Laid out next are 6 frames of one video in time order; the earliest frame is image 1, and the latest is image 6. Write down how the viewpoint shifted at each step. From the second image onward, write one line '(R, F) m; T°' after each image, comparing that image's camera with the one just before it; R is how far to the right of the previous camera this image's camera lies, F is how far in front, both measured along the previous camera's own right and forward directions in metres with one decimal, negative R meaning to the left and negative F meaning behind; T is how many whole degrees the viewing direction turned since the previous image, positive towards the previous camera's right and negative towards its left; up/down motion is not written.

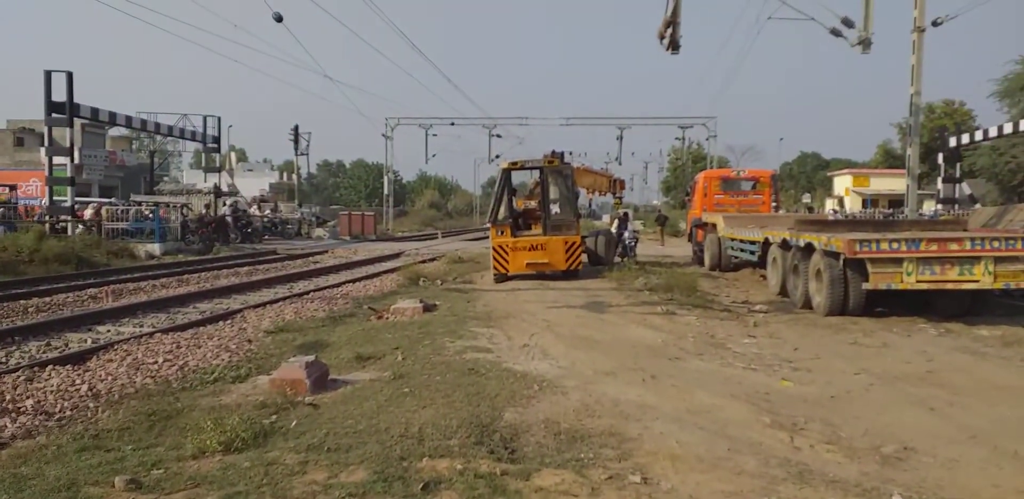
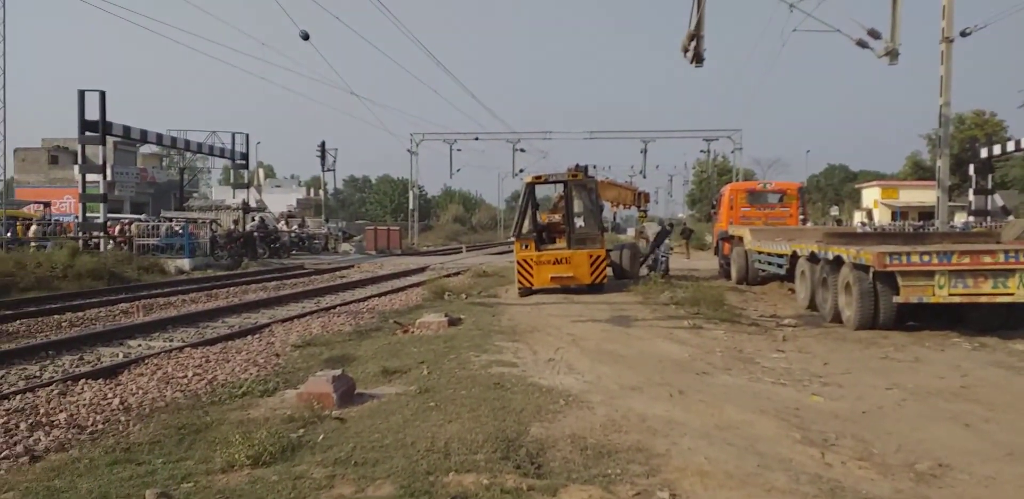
(+0.1, 0.0) m; -2°
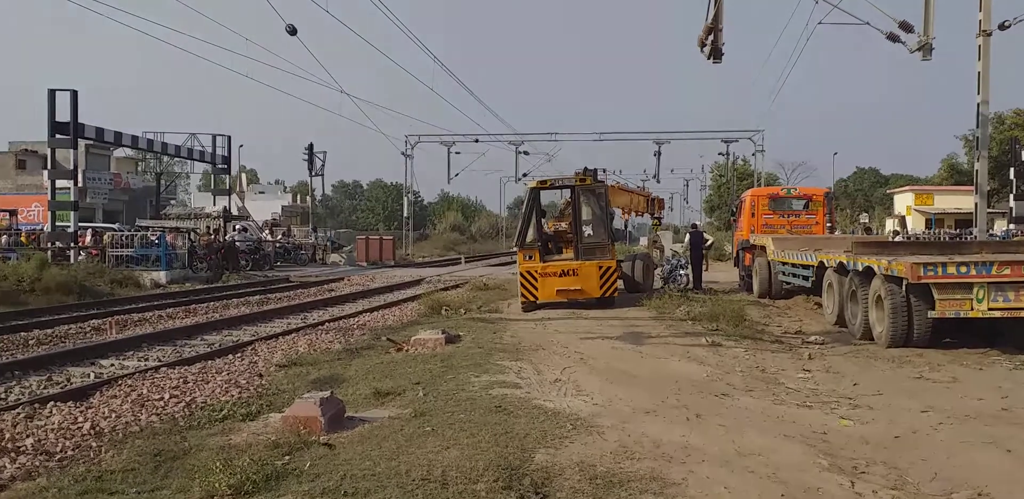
(0.0, +0.8) m; 0°
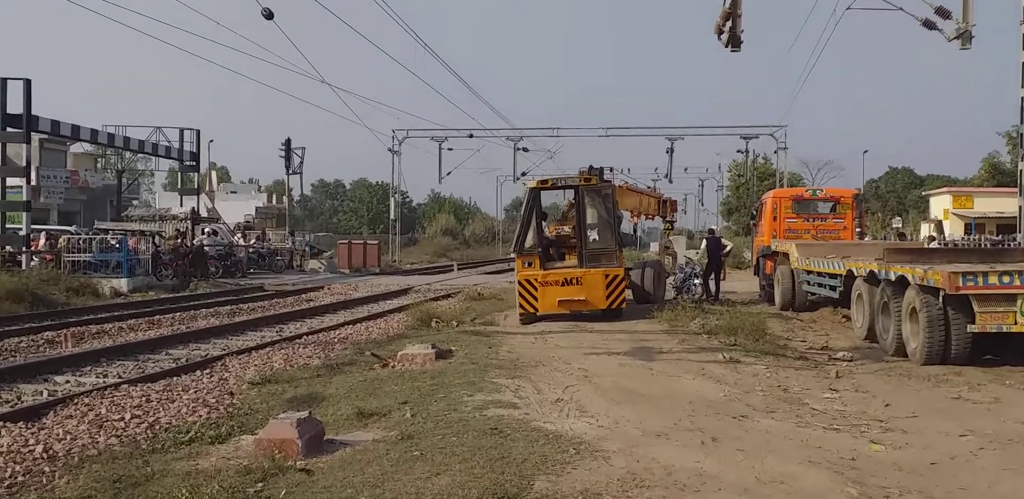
(0.0, +0.9) m; 0°
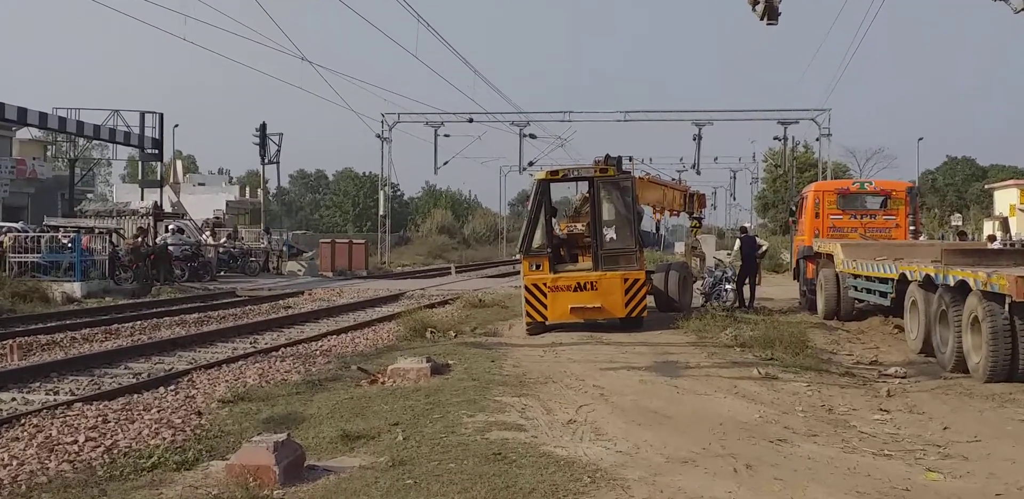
(0.0, +1.0) m; 0°
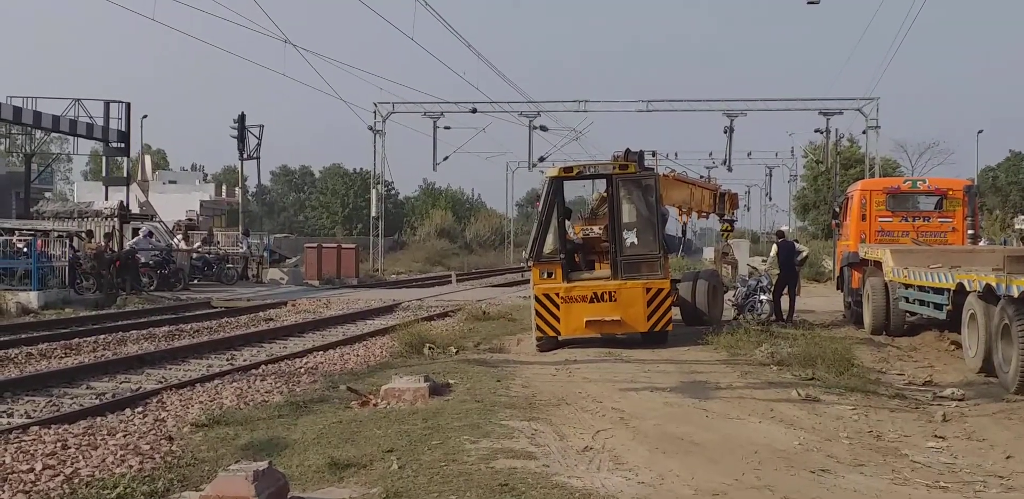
(0.0, +0.8) m; 0°
